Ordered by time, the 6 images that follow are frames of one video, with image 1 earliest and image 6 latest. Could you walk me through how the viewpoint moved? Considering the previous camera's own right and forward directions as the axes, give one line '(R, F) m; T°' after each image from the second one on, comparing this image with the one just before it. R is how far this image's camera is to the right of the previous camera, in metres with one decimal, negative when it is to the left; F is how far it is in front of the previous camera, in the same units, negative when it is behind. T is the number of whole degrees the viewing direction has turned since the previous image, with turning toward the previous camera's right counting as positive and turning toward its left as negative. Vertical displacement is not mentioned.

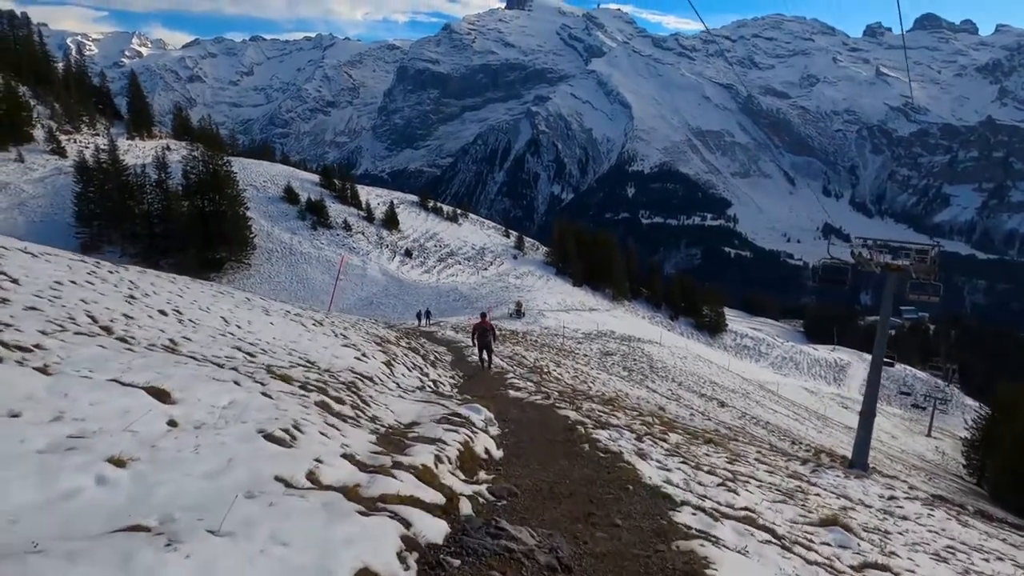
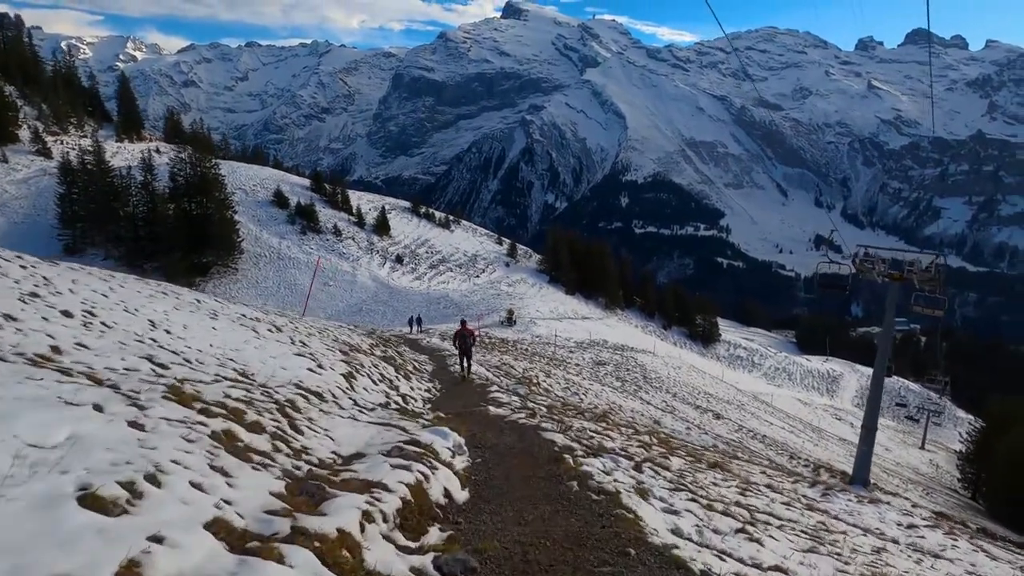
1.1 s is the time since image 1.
(+0.2, +0.9) m; +1°
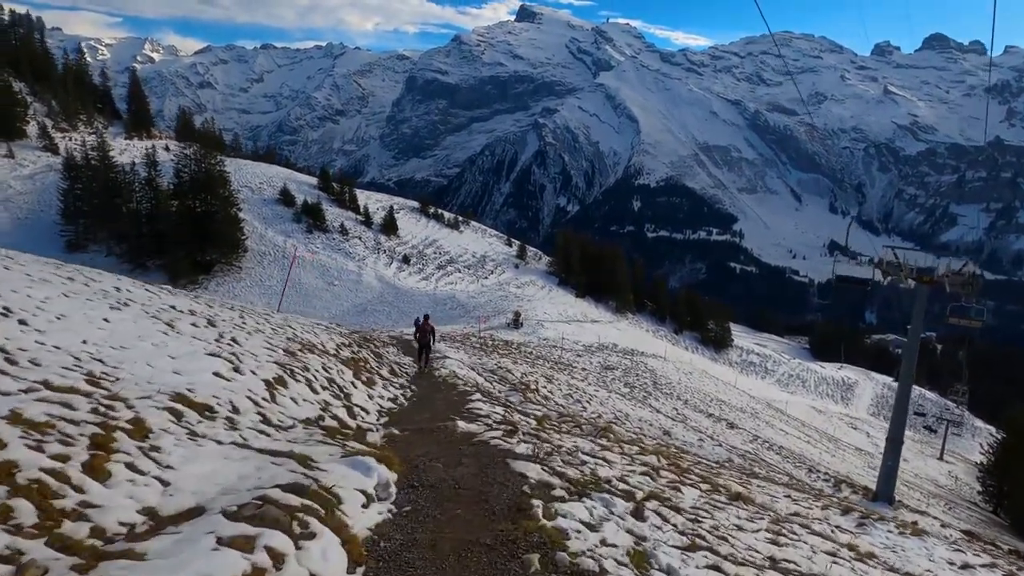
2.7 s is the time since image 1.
(+0.4, +1.3) m; -1°
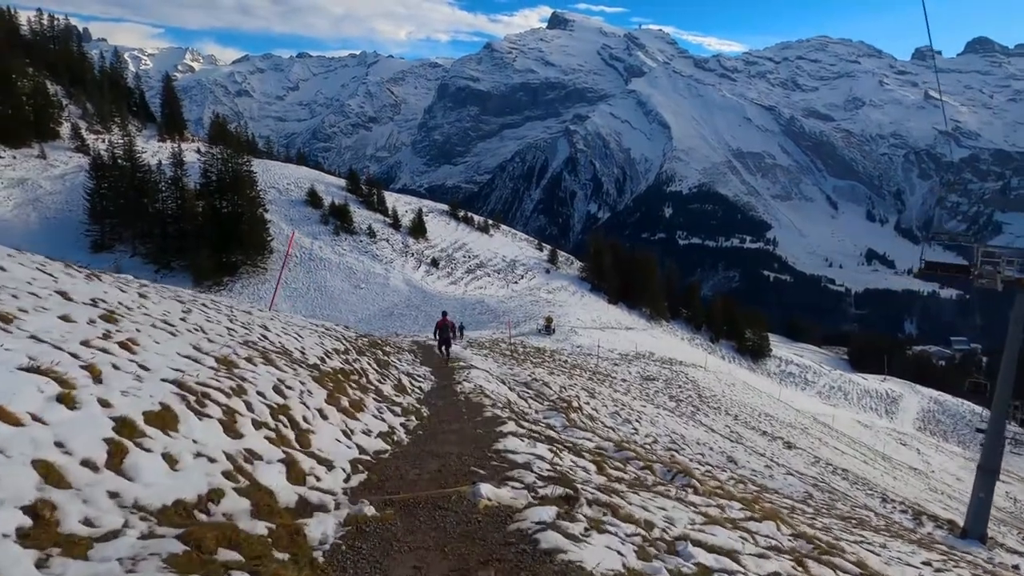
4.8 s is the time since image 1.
(-0.2, +2.3) m; -3°
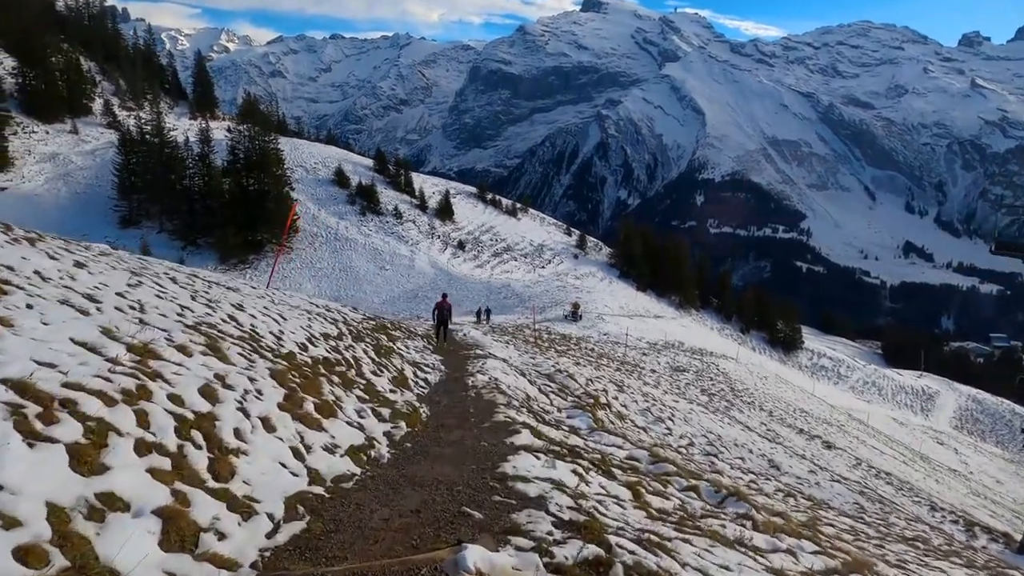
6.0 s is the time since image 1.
(+0.1, +1.2) m; -3°
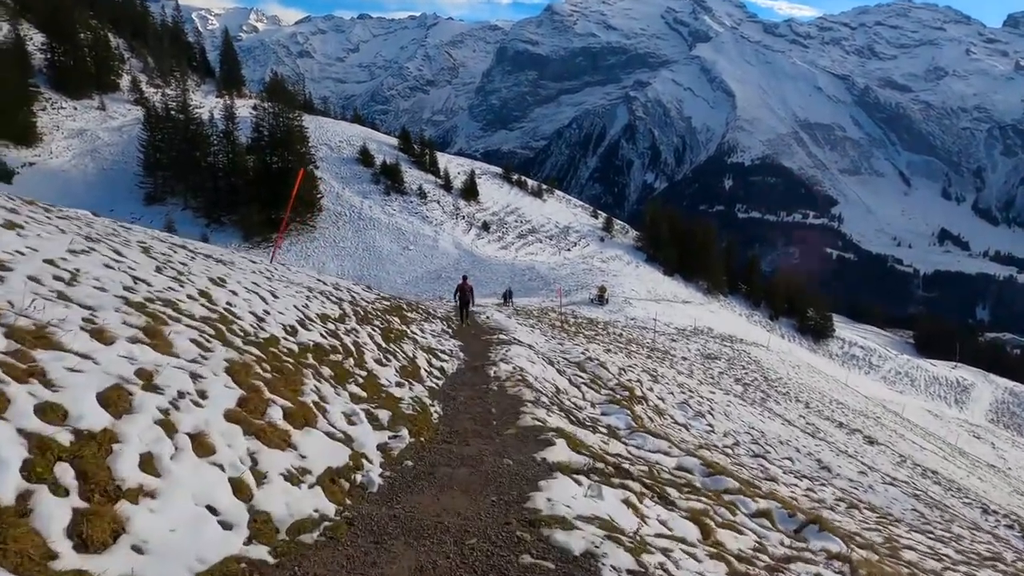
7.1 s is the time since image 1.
(-0.1, +1.0) m; -3°
